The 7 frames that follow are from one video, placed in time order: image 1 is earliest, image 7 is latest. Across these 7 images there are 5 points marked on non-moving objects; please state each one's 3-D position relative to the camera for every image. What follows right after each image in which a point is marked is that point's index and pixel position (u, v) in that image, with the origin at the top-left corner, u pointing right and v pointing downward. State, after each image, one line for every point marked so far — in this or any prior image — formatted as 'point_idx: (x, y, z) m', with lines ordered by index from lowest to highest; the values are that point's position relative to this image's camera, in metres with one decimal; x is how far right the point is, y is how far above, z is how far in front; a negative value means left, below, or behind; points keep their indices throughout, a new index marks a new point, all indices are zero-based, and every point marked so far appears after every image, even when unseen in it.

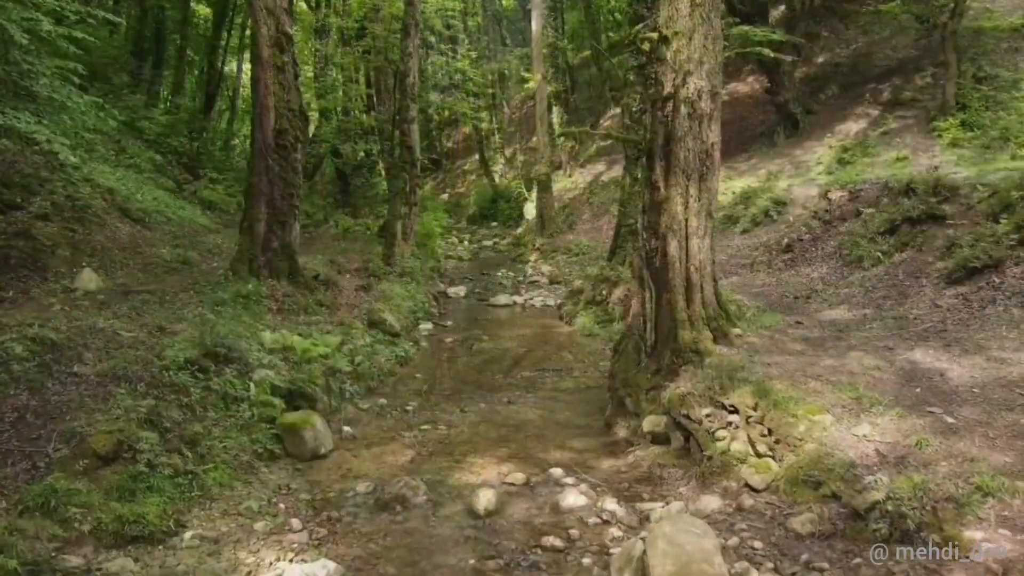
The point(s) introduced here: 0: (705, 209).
0: (+1.9, +0.8, +7.8) m
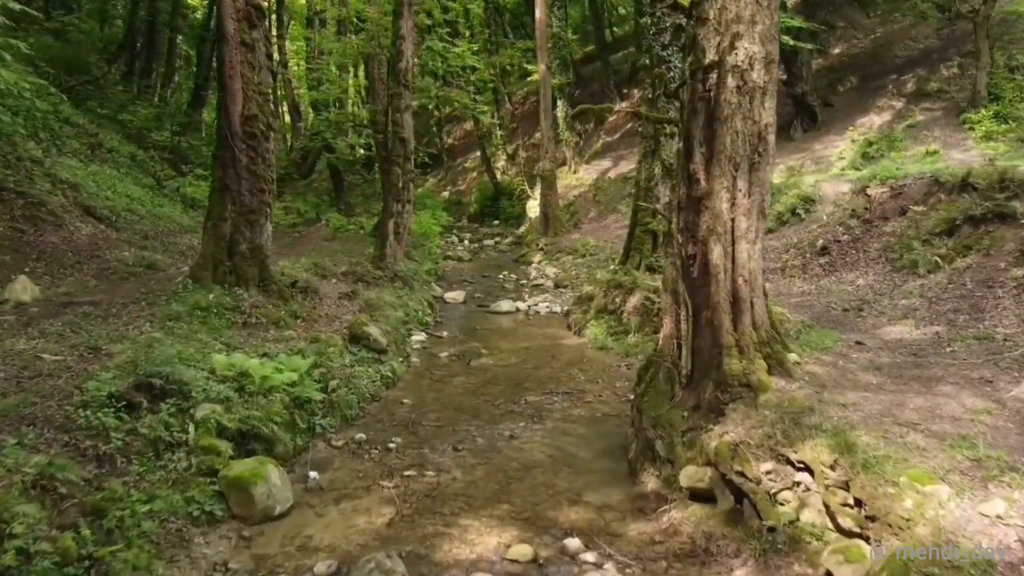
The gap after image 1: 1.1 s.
0: (+1.9, +0.6, +6.3) m
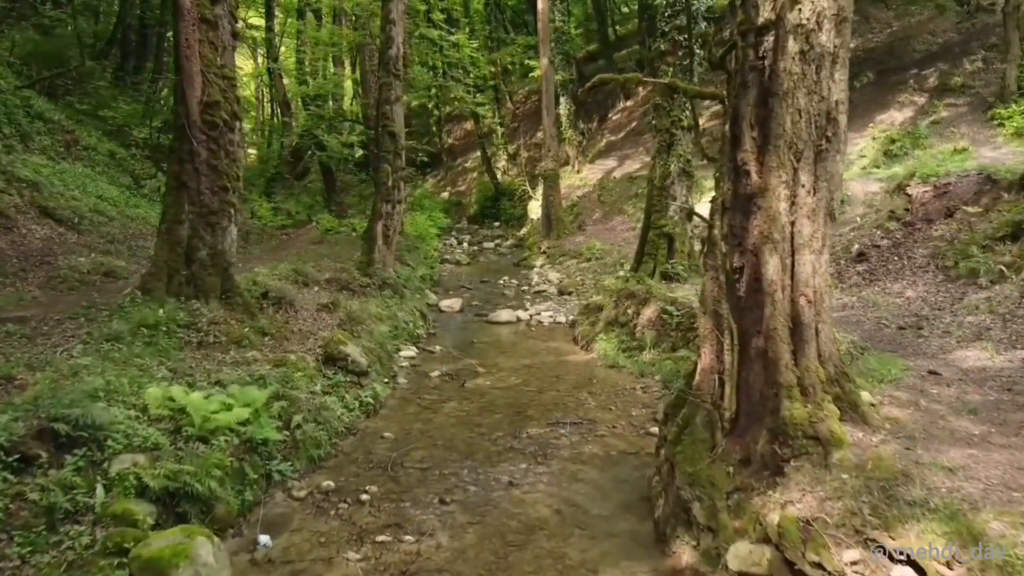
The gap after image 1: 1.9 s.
0: (+1.9, +0.5, +4.9) m
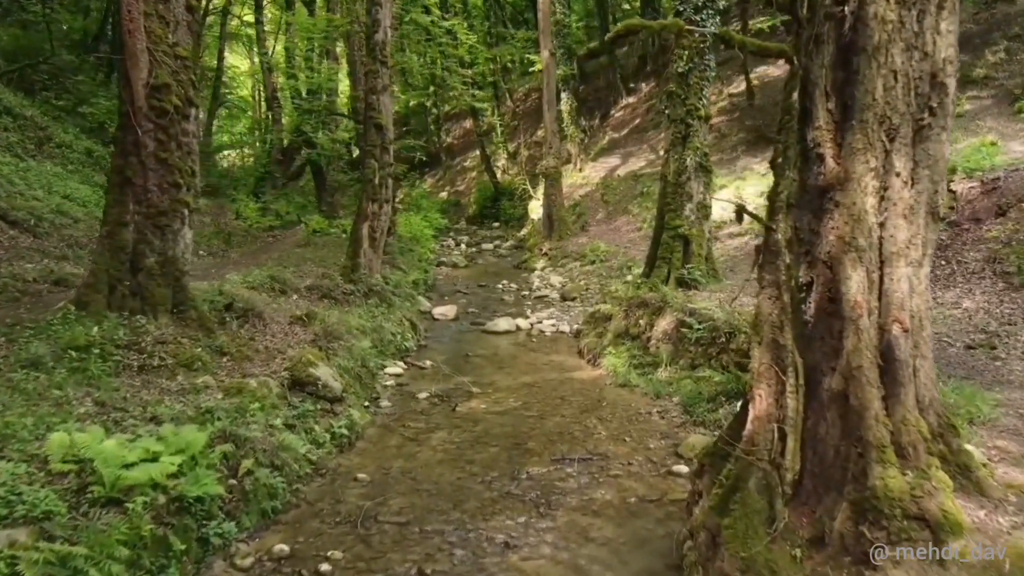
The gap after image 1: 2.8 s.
0: (+1.9, +0.4, +3.6) m
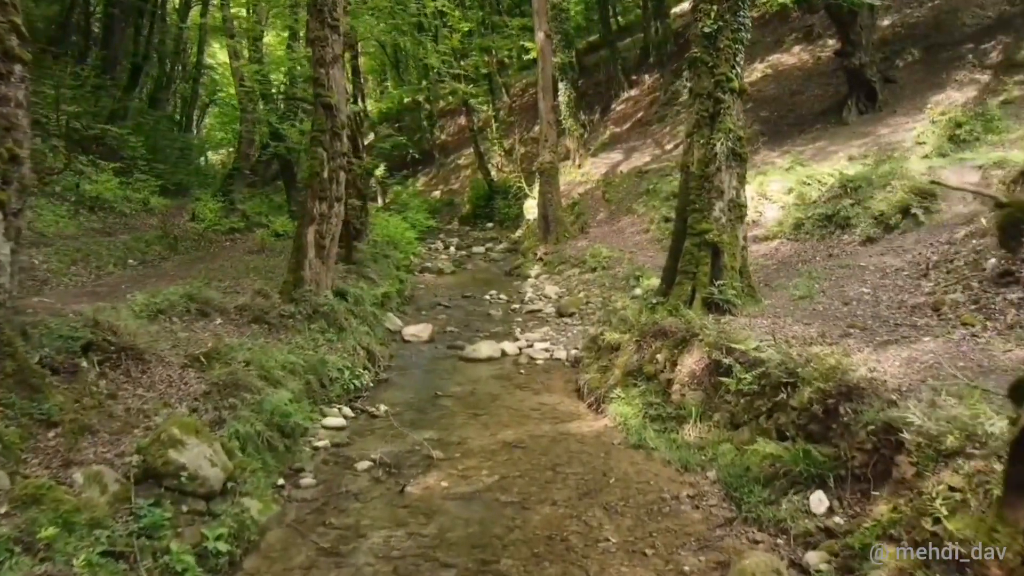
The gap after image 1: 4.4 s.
0: (+1.7, +0.1, +1.1) m
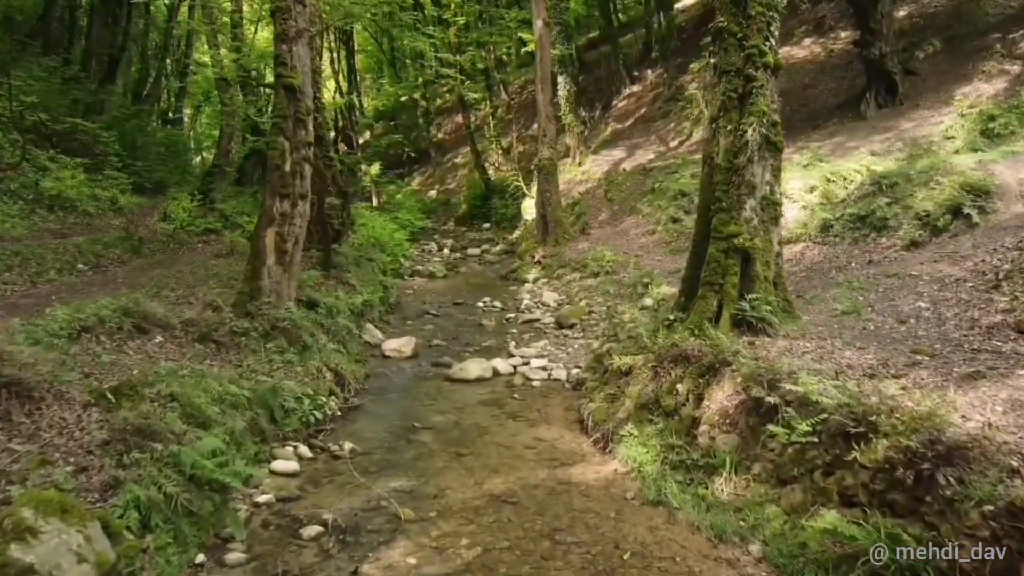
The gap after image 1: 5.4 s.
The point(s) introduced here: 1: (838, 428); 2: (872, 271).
0: (+1.6, 0.0, -0.3) m
1: (+2.1, -0.9, +5.0) m
2: (+4.2, +0.2, +9.3) m
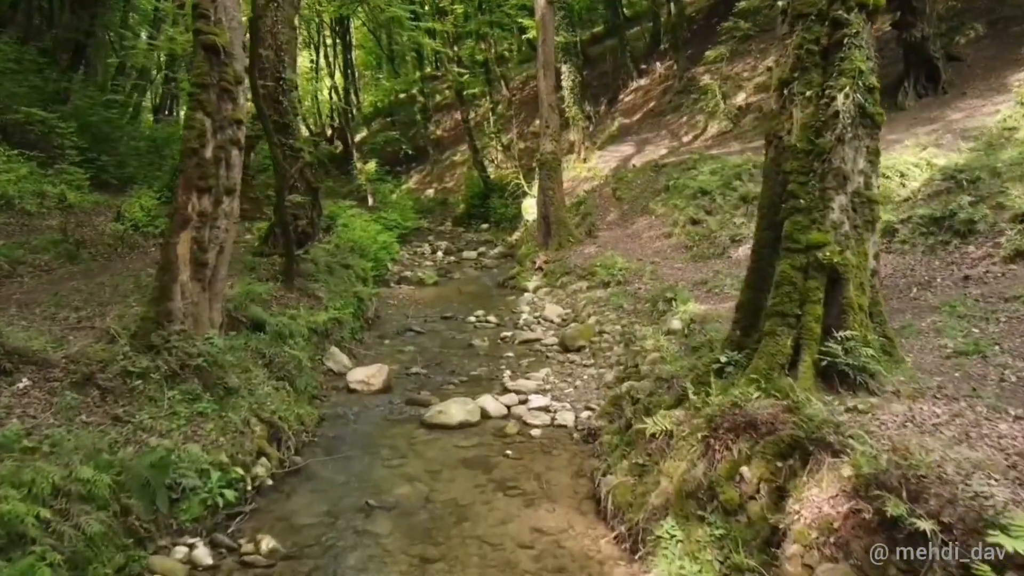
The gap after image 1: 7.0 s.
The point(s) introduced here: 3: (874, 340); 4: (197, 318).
0: (+1.5, -0.2, -2.5) m
1: (+2.0, -1.1, +2.8) m
2: (+4.2, 0.0, +7.1) m
3: (+2.3, -0.3, +5.1) m
4: (-2.8, -0.3, +7.0) m
